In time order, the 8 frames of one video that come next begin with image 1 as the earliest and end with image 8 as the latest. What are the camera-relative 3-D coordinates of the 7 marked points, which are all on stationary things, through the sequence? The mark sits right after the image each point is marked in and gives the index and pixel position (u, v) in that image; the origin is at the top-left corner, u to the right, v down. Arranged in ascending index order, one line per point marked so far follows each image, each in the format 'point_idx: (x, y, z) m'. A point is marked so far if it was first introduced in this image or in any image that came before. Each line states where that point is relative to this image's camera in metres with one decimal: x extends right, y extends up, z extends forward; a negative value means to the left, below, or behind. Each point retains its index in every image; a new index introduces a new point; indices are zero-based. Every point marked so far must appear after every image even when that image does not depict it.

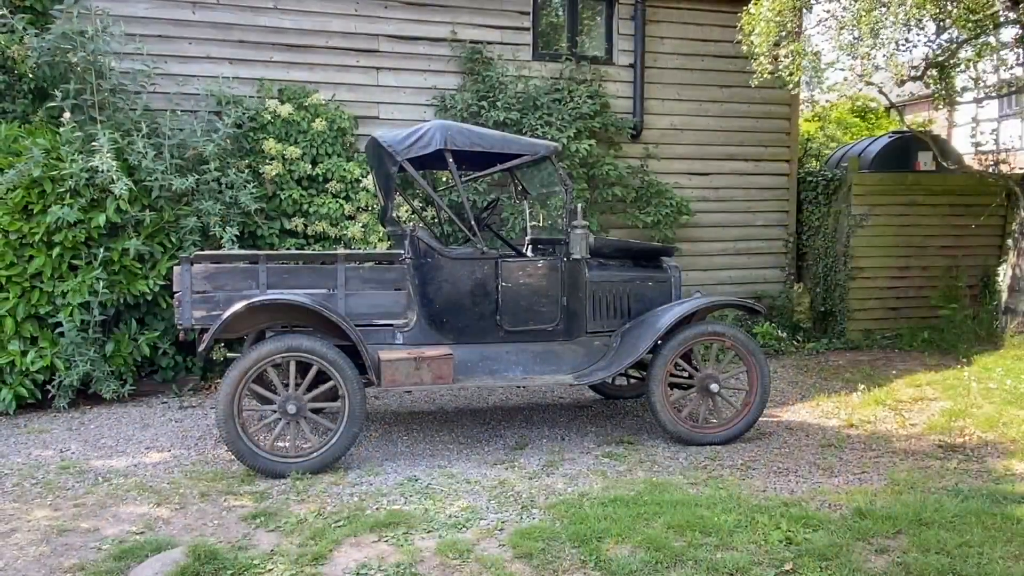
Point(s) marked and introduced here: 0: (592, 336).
0: (+0.5, -0.3, +5.0) m
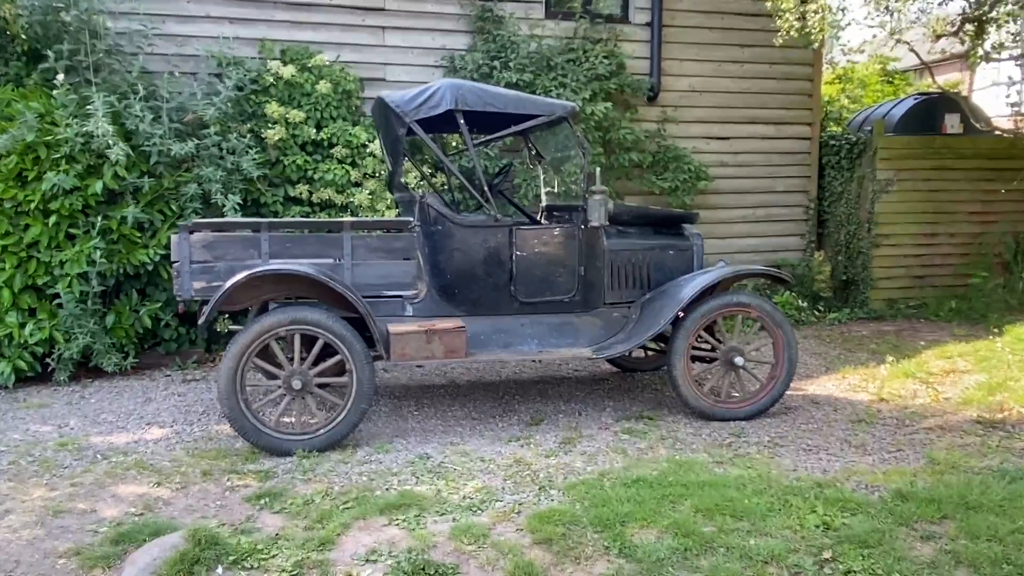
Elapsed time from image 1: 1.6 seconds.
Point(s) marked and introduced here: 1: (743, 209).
0: (+0.6, -0.1, +4.8) m
1: (+2.4, +0.8, +8.2) m
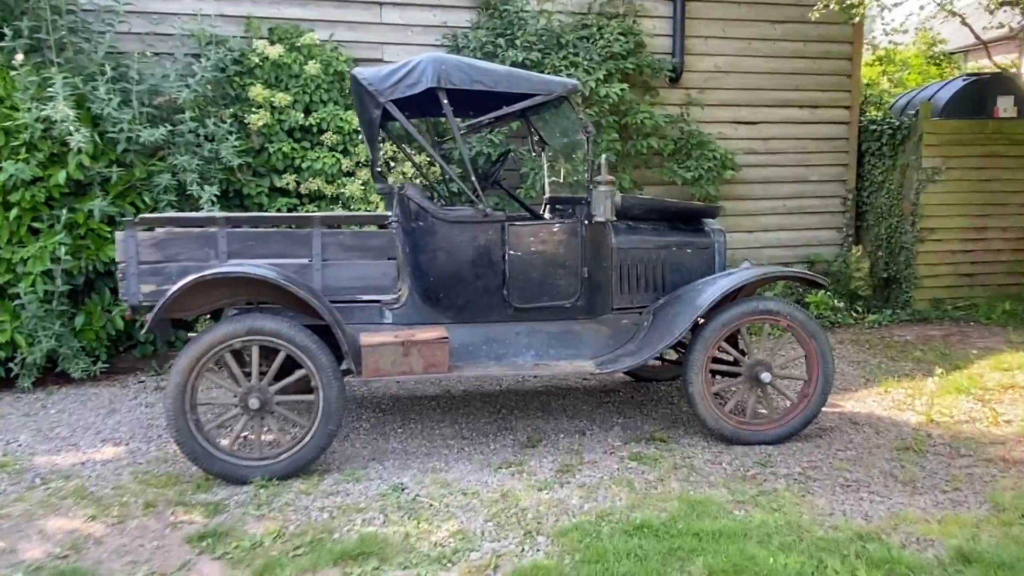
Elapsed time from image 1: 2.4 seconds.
0: (+0.6, -0.1, +4.2) m
1: (+2.5, +0.8, +7.6) m
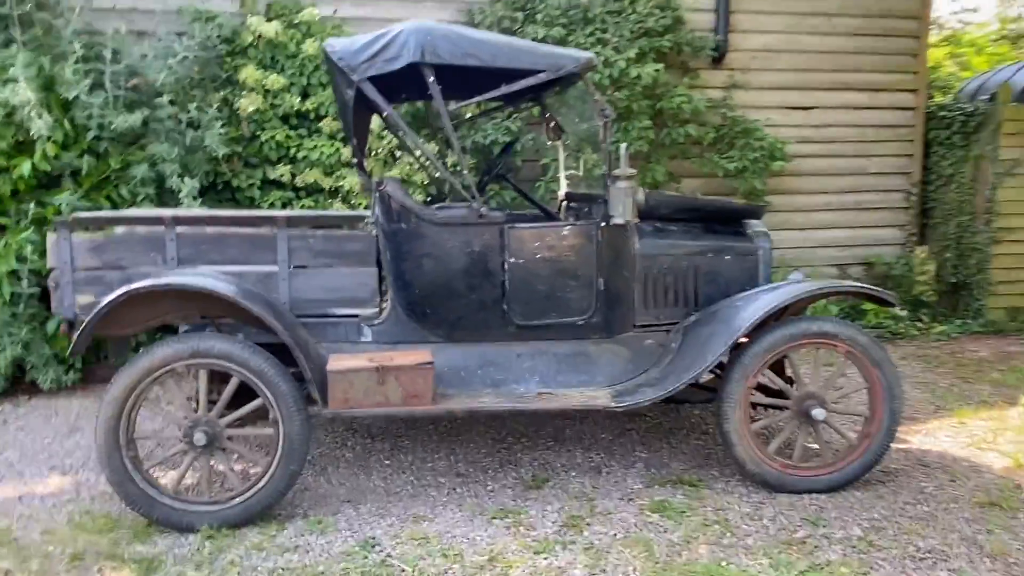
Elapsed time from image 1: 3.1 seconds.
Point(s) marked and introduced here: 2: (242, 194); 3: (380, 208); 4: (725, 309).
0: (+0.6, -0.2, +3.6) m
1: (+2.7, +0.8, +6.8) m
2: (-1.8, +0.6, +5.3) m
3: (-0.5, +0.3, +3.3) m
4: (+0.9, -0.1, +3.4) m
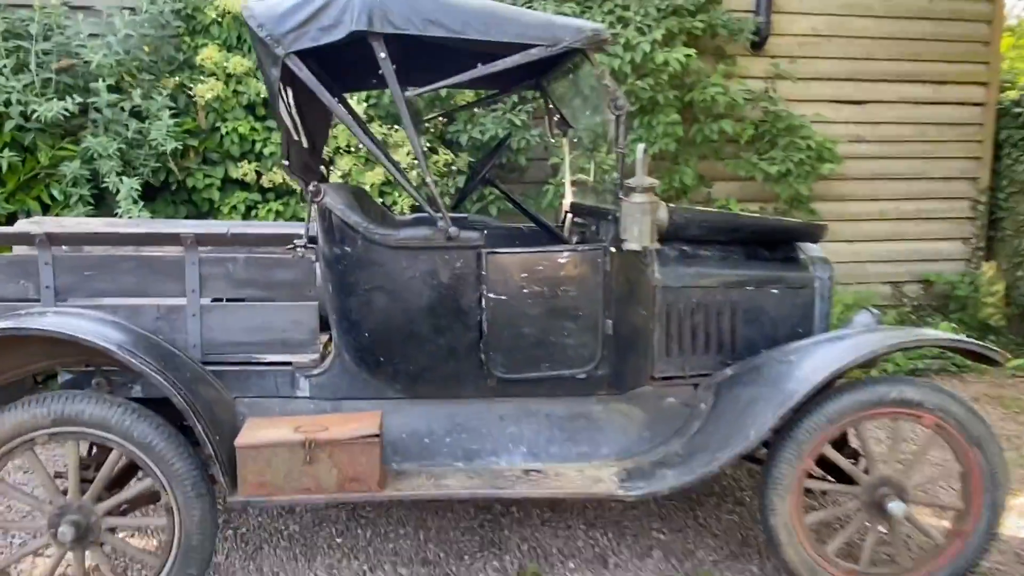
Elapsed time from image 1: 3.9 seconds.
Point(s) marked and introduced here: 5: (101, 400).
0: (+0.5, -0.3, +2.8) m
1: (+2.7, +0.6, +5.9) m
2: (-1.8, +0.5, +4.5) m
3: (-0.6, +0.2, +2.6) m
4: (+0.8, -0.2, +2.6) m
5: (-1.2, -0.3, +2.3) m
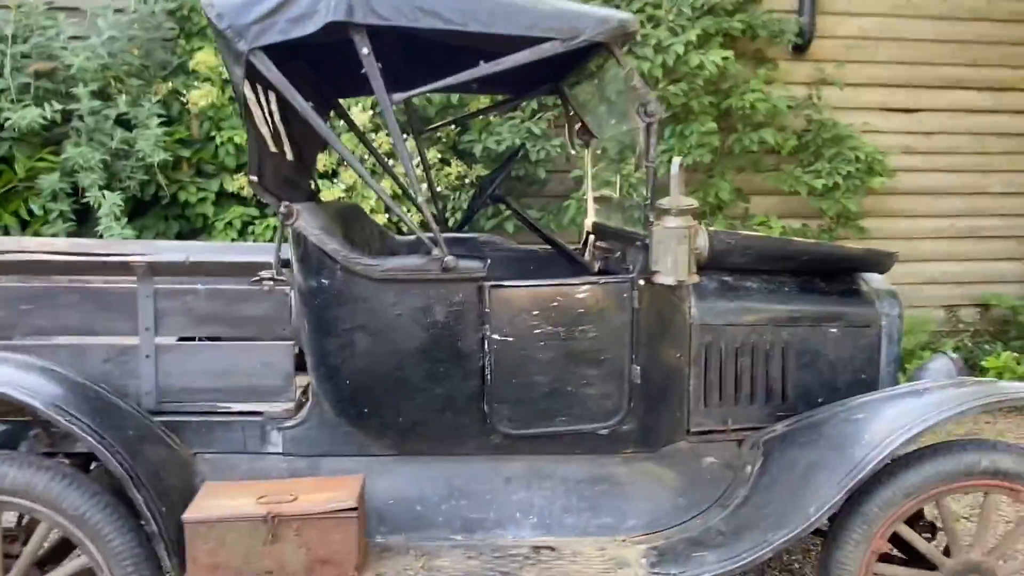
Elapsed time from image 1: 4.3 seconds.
0: (+0.5, -0.5, +2.3) m
1: (+2.9, +0.5, +5.4) m
2: (-1.7, +0.4, +4.2) m
3: (-0.6, +0.1, +2.2) m
4: (+0.9, -0.4, +2.2) m
5: (-1.1, -0.4, +1.9) m
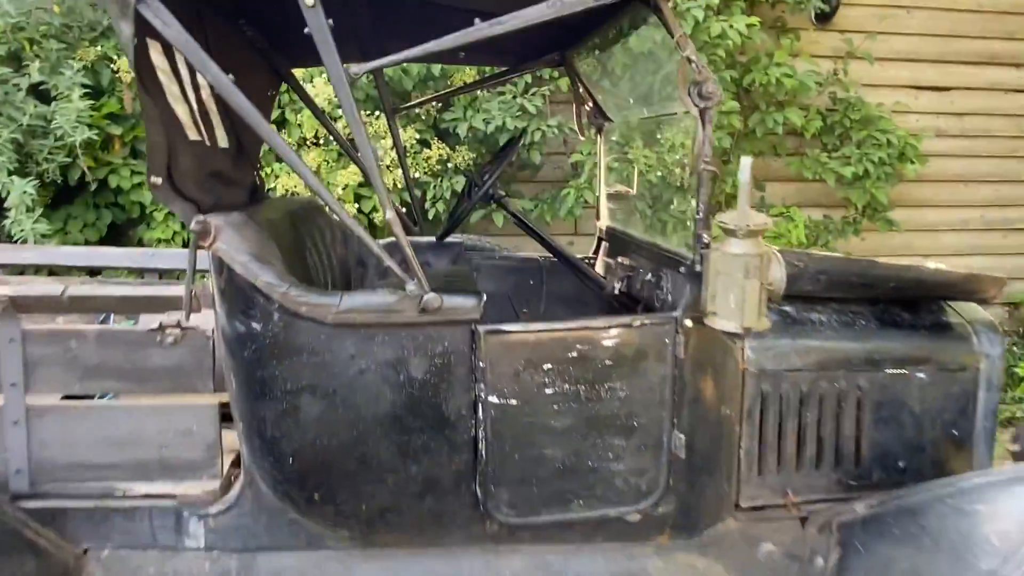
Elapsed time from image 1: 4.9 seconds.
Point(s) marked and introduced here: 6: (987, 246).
0: (+0.5, -0.5, +1.8) m
1: (+2.8, +0.5, +4.9) m
2: (-1.7, +0.4, +3.6) m
3: (-0.6, 0.0, +1.6) m
4: (+0.9, -0.4, +1.6) m
5: (-1.1, -0.5, +1.3) m
6: (+2.9, +0.3, +5.0) m
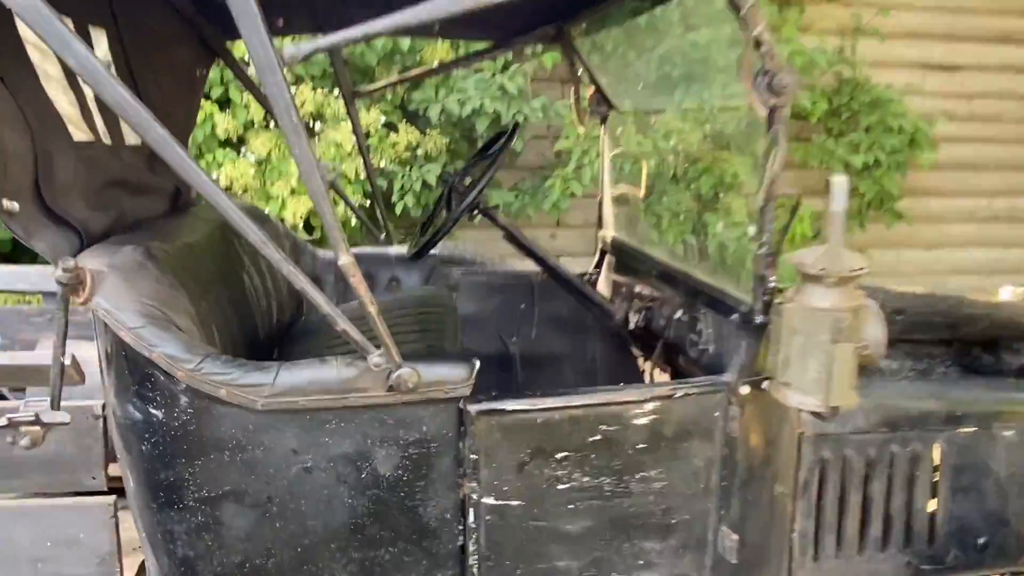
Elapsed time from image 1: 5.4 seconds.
0: (+0.5, -0.6, +1.4) m
1: (+2.6, +0.5, +4.6) m
2: (-1.8, +0.4, +3.1) m
3: (-0.6, -0.1, +1.2) m
4: (+0.9, -0.5, +1.3) m
5: (-1.1, -0.6, +0.9) m
6: (+2.8, +0.3, +4.7) m
